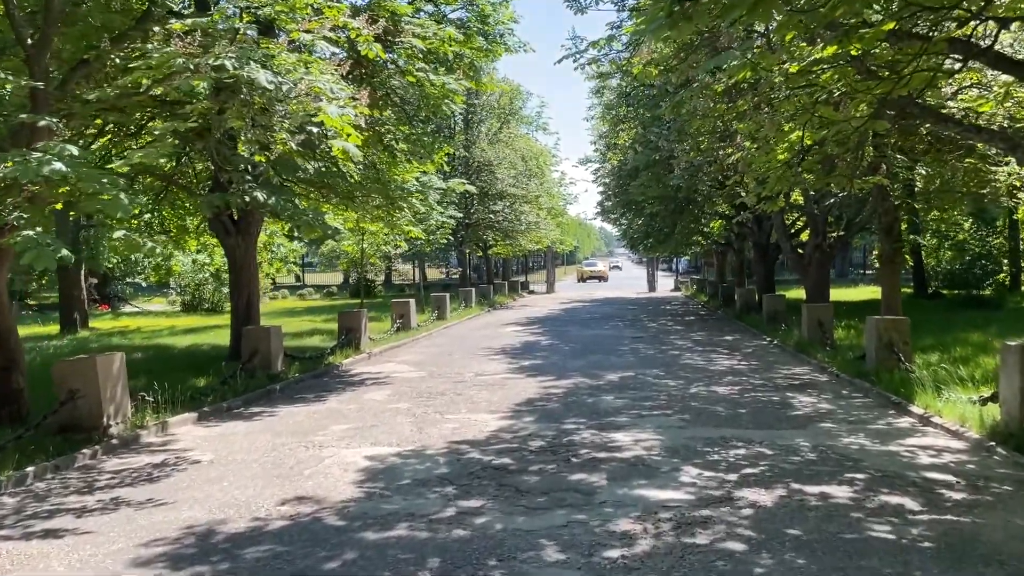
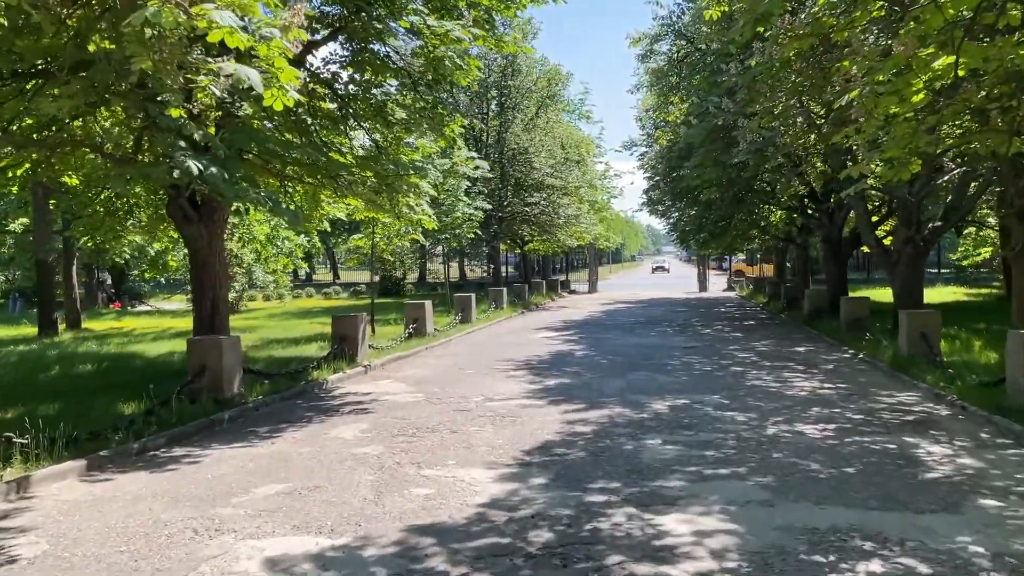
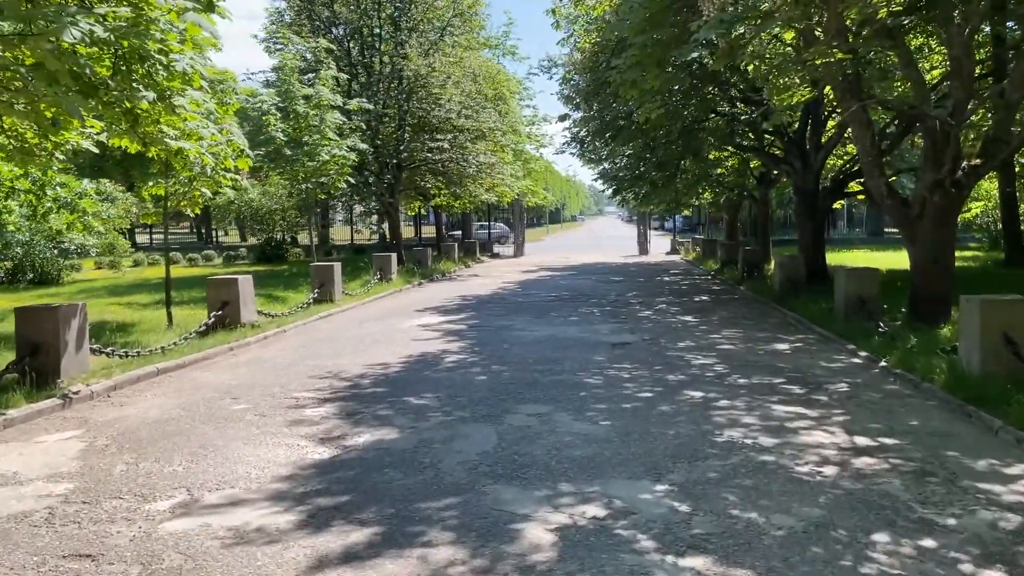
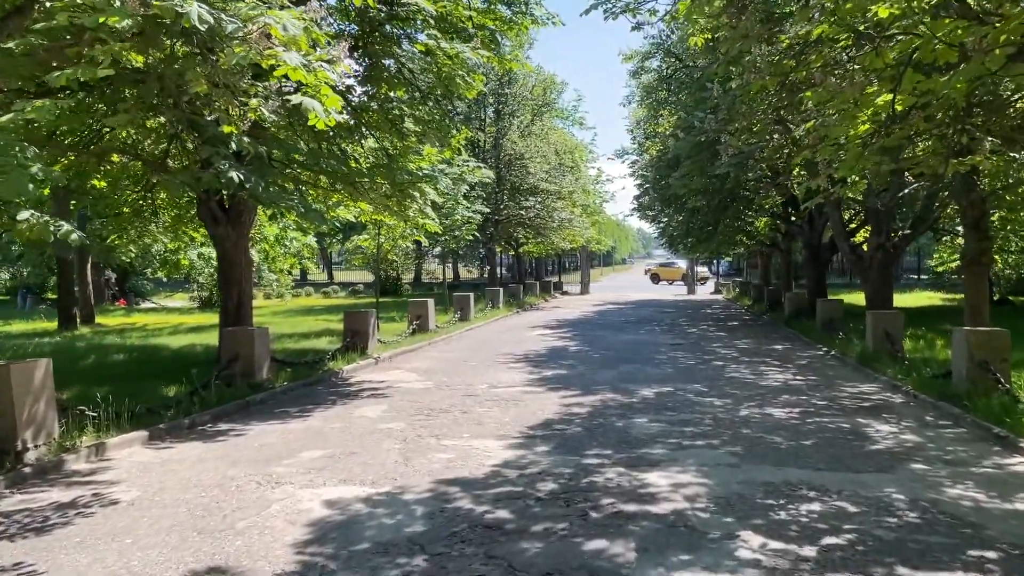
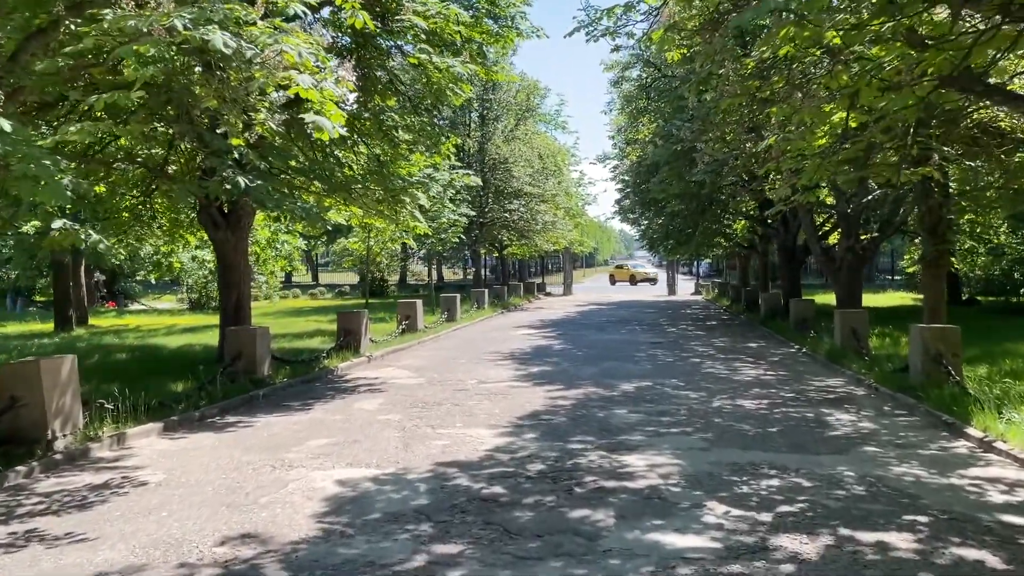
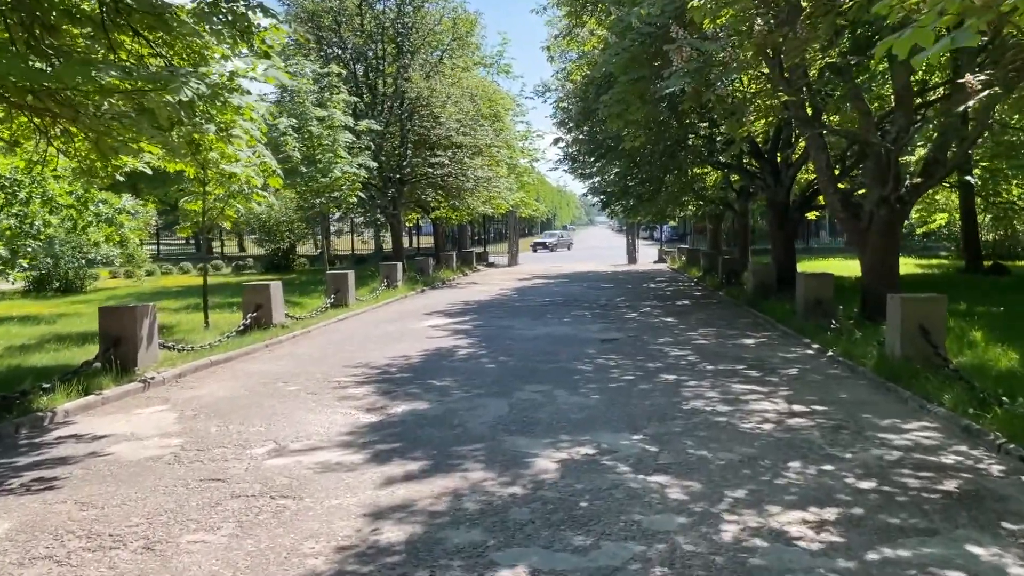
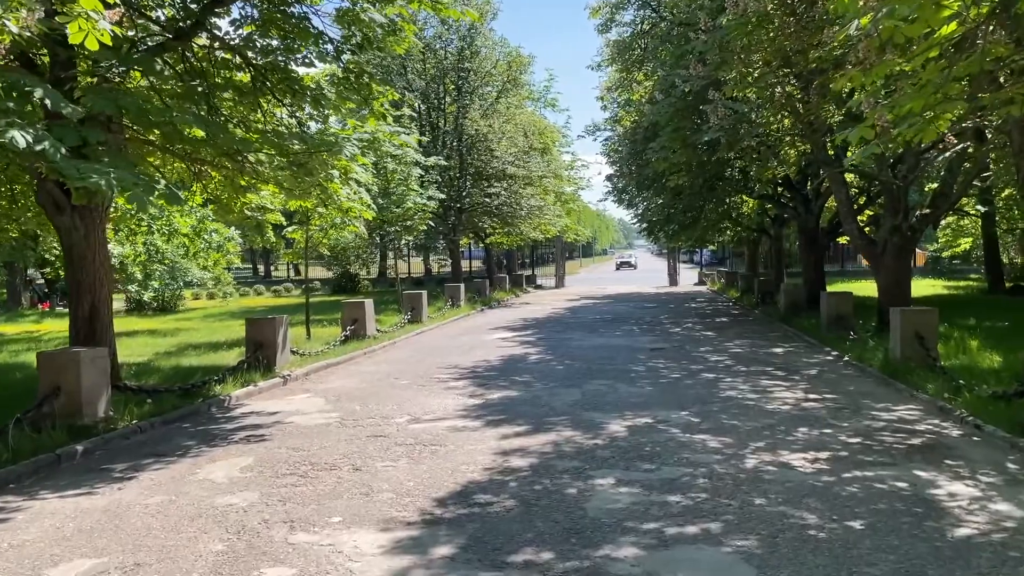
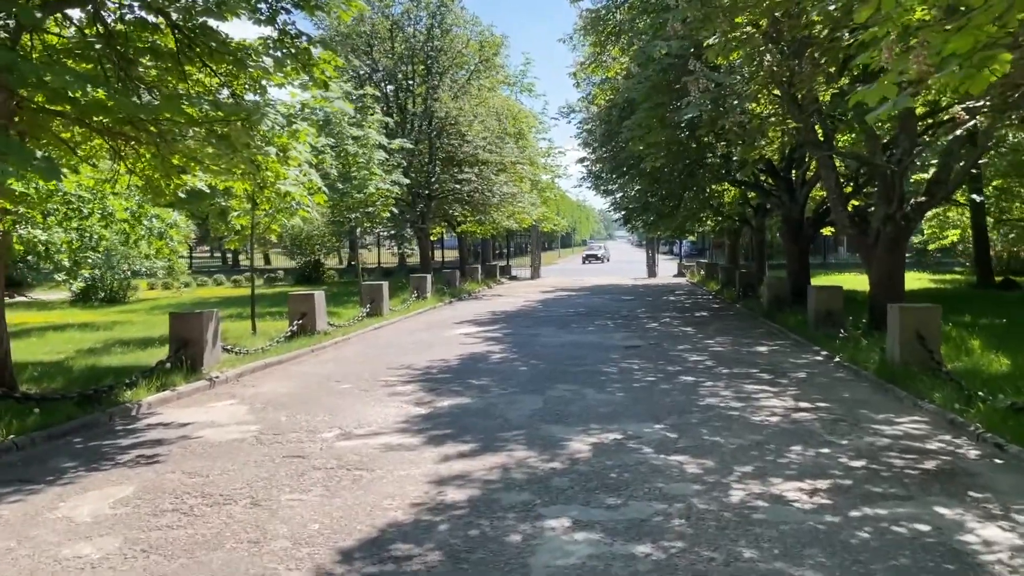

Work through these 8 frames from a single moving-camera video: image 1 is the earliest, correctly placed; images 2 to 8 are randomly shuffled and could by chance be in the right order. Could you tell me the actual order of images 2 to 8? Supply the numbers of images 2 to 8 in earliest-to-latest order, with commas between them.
5, 4, 2, 7, 8, 6, 3
